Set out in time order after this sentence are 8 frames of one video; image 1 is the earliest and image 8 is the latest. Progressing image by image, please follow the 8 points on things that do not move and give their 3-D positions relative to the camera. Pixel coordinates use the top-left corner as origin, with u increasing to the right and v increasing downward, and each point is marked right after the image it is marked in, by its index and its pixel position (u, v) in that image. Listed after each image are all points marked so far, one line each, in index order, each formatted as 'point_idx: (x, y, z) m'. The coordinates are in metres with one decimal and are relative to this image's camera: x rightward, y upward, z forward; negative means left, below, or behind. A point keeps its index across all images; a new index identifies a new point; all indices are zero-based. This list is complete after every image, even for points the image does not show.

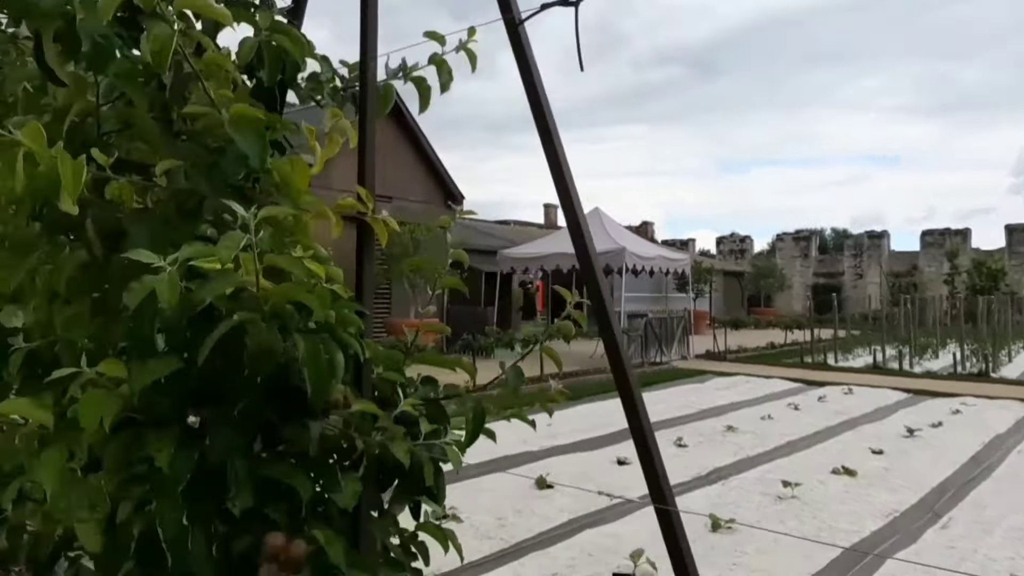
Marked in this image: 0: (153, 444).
0: (-0.6, -0.2, +1.1) m
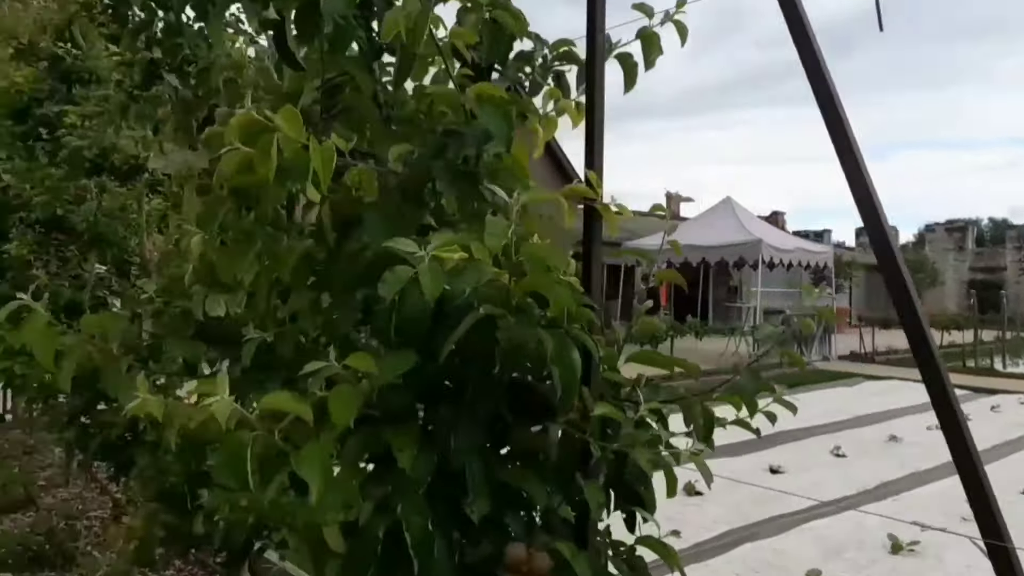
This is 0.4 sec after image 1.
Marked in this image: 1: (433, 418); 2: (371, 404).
0: (-0.2, -0.2, +1.1) m
1: (-0.1, -0.2, +1.1) m
2: (-0.2, -0.2, +1.1) m
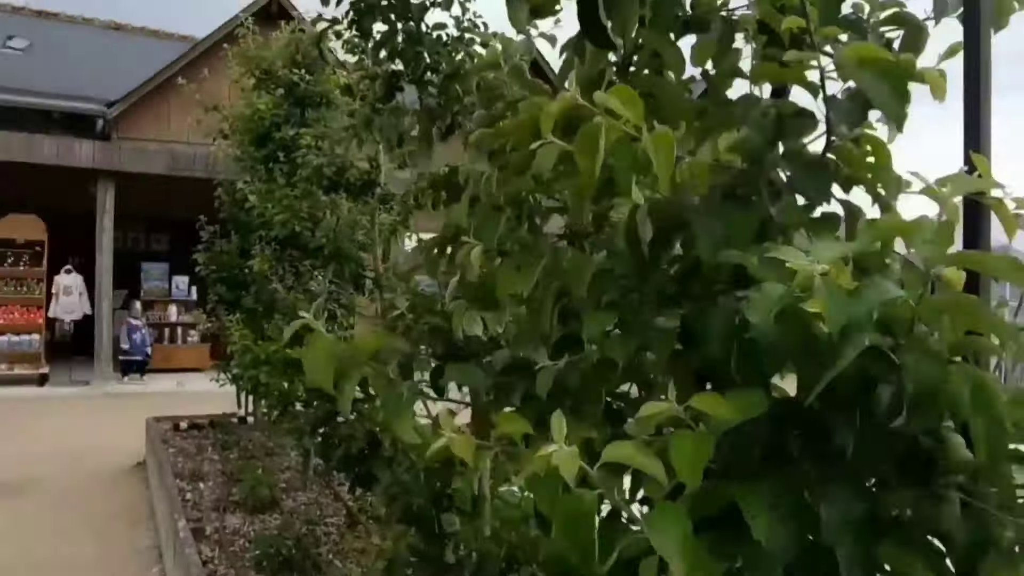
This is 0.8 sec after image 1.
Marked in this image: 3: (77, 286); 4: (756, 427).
0: (+0.3, -0.3, +0.8) m
1: (+0.3, -0.2, +0.9) m
2: (+0.2, -0.2, +0.9) m
3: (-5.8, 0.0, +9.8) m
4: (+0.3, -0.2, +0.9) m
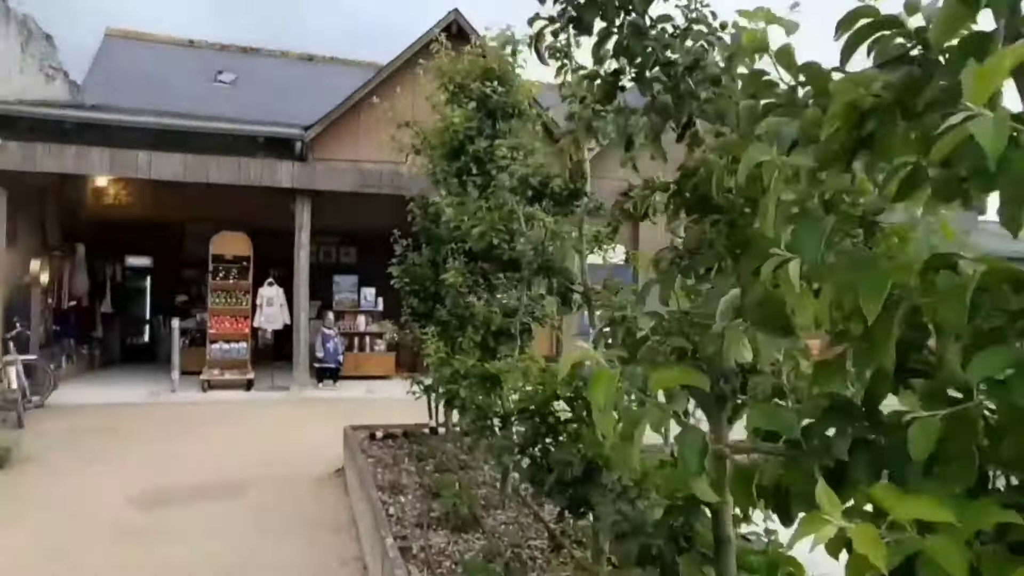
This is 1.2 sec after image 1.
0: (+0.6, -0.3, +0.5) m
1: (+0.7, -0.3, +0.6) m
2: (+0.6, -0.2, +0.6) m
3: (-3.4, -0.1, +10.6) m
4: (+0.7, -0.2, +0.6) m
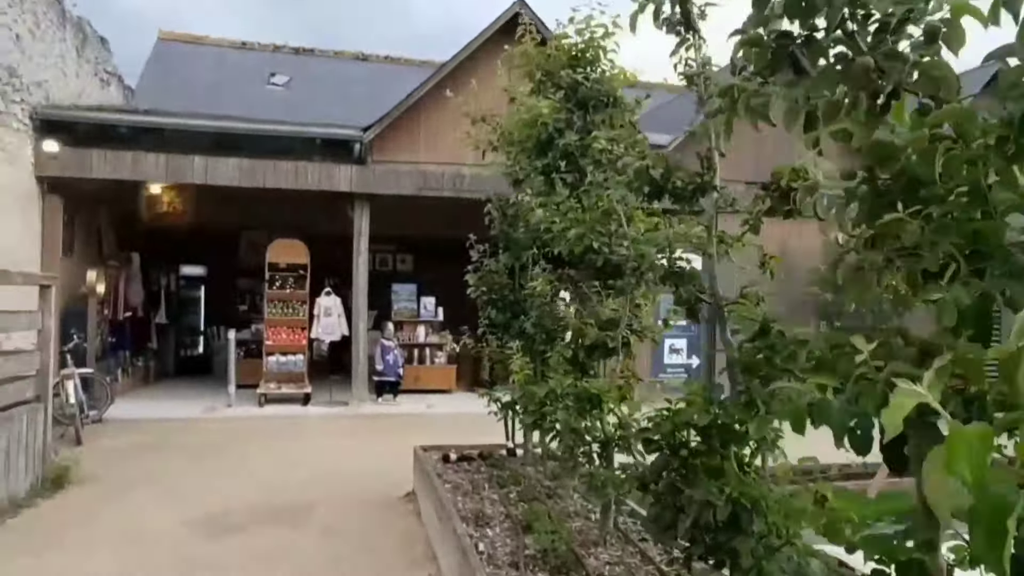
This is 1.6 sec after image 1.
0: (+0.9, -0.3, +0.2) m
1: (+1.0, -0.3, +0.2) m
2: (+0.9, -0.2, +0.2) m
3: (-2.6, -0.3, +10.5) m
4: (+0.9, -0.2, +0.2) m
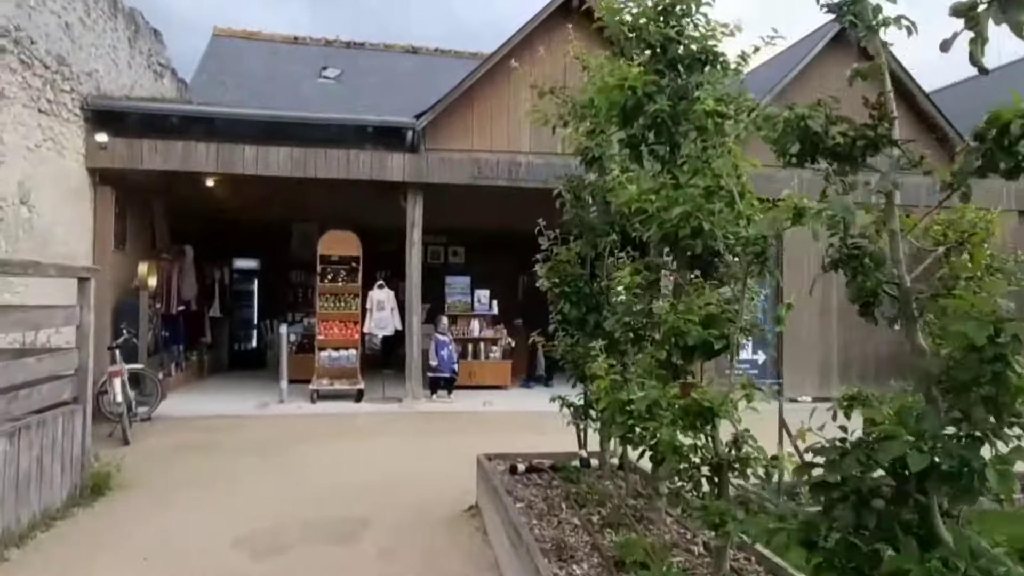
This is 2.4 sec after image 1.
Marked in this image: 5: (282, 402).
0: (+1.0, -0.3, -0.4) m
1: (+1.1, -0.3, -0.3) m
2: (+1.0, -0.2, -0.3) m
3: (-1.8, -0.2, +10.1) m
4: (+1.0, -0.2, -0.3) m
5: (-2.9, -1.5, +9.1) m
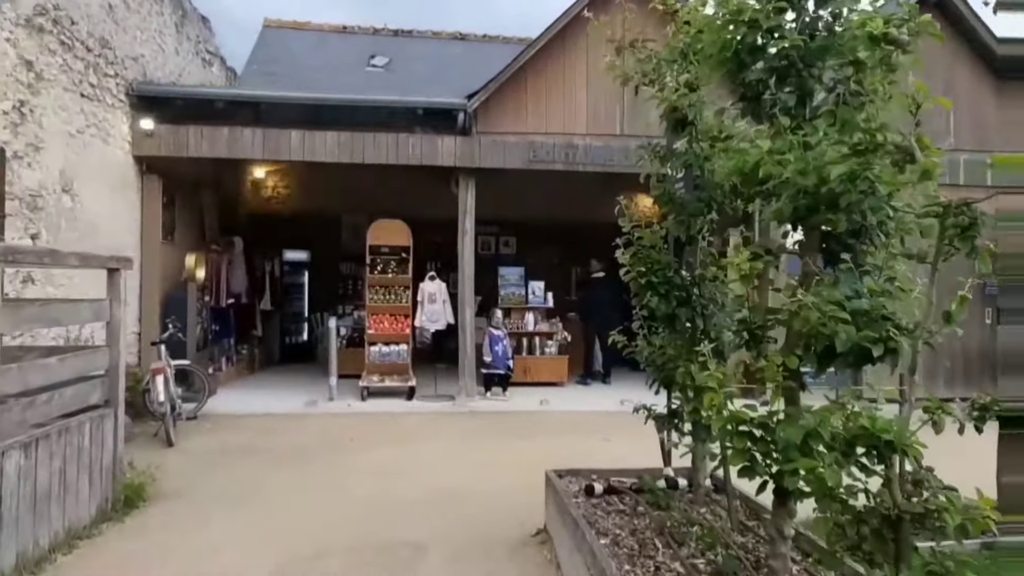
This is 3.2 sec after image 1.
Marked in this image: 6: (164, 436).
0: (+1.1, -0.3, -1.0) m
1: (+1.1, -0.3, -1.0) m
2: (+1.0, -0.2, -1.0) m
3: (-1.0, -0.1, +9.6) m
4: (+1.1, -0.2, -1.0) m
5: (-2.2, -1.4, +8.7) m
6: (-3.3, -1.4, +6.7) m
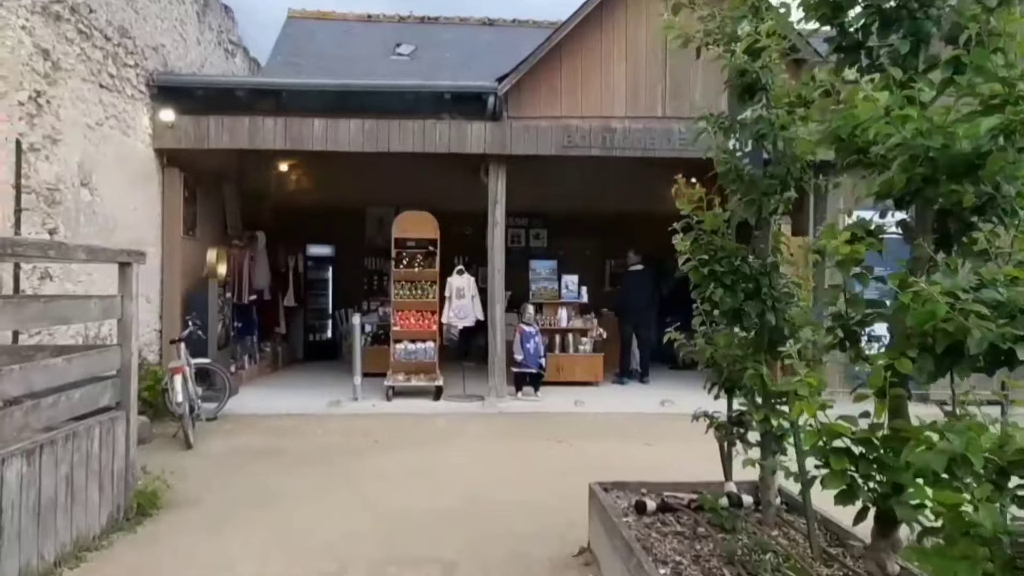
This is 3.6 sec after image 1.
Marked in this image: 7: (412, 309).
0: (+1.1, -0.3, -1.4) m
1: (+1.2, -0.2, -1.4) m
2: (+1.1, -0.2, -1.4) m
3: (-0.6, 0.0, +9.3) m
4: (+1.1, -0.2, -1.4) m
5: (-1.8, -1.3, +8.4) m
6: (-3.0, -1.4, +6.5) m
7: (-1.3, -0.3, +9.1) m
